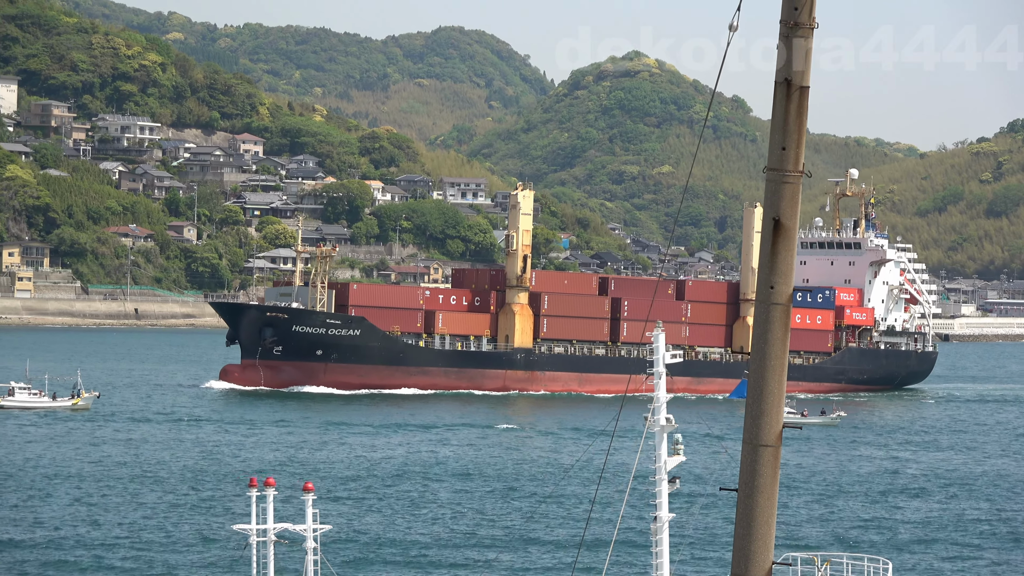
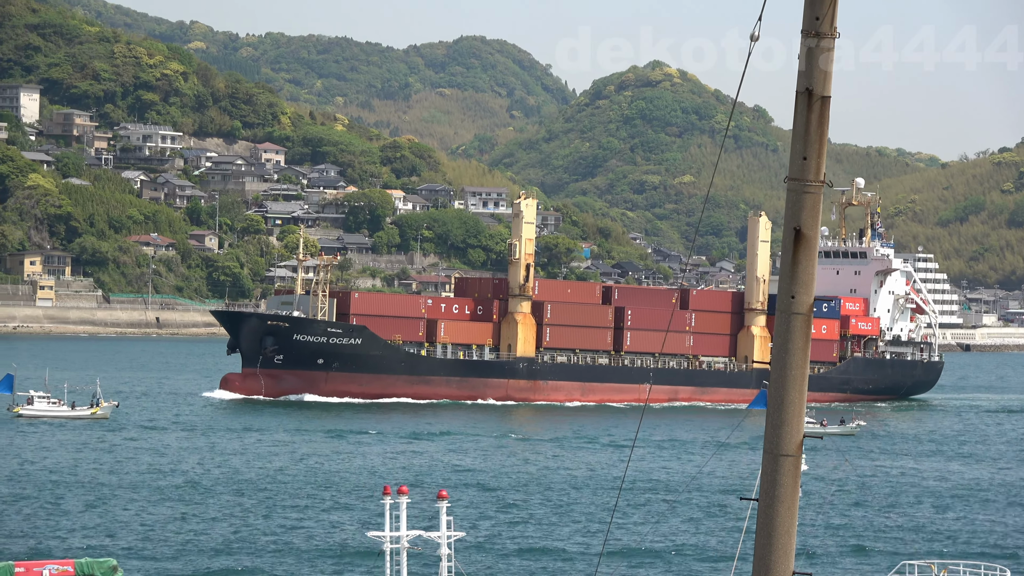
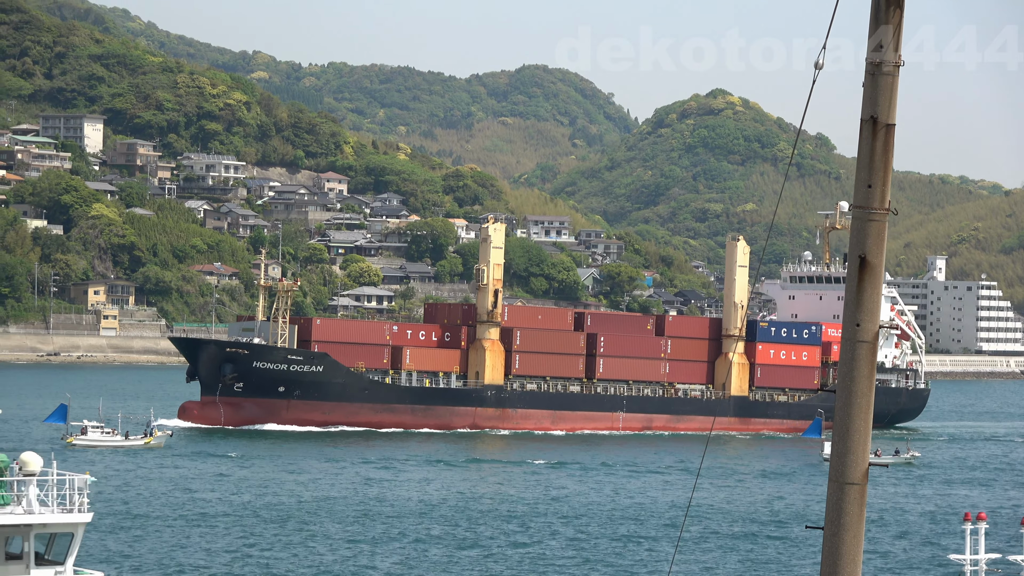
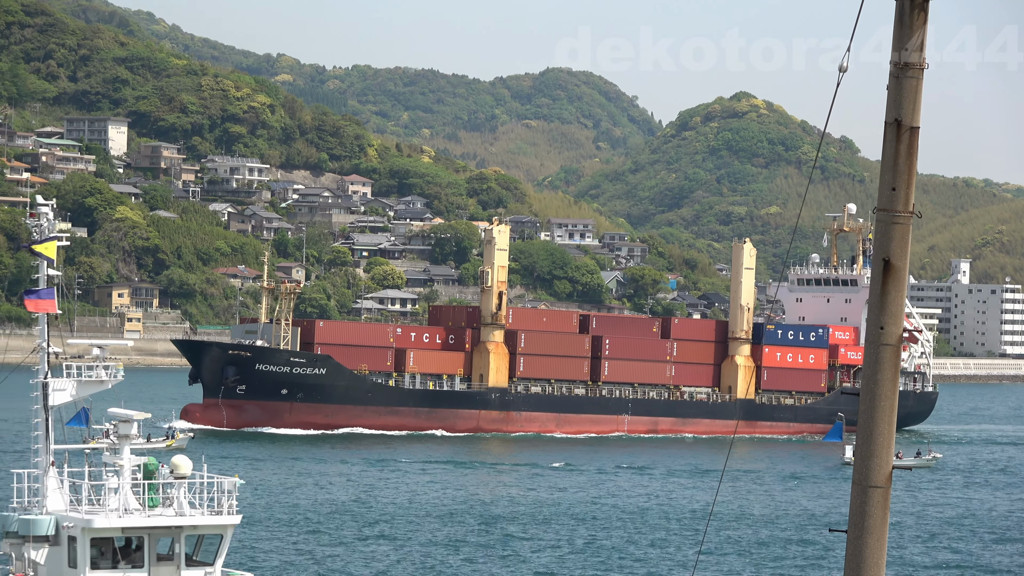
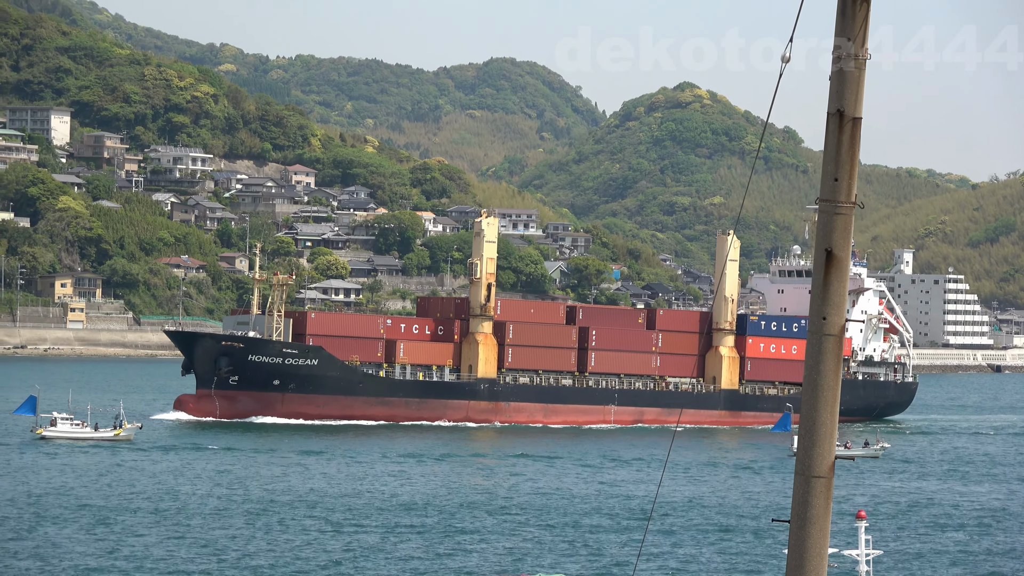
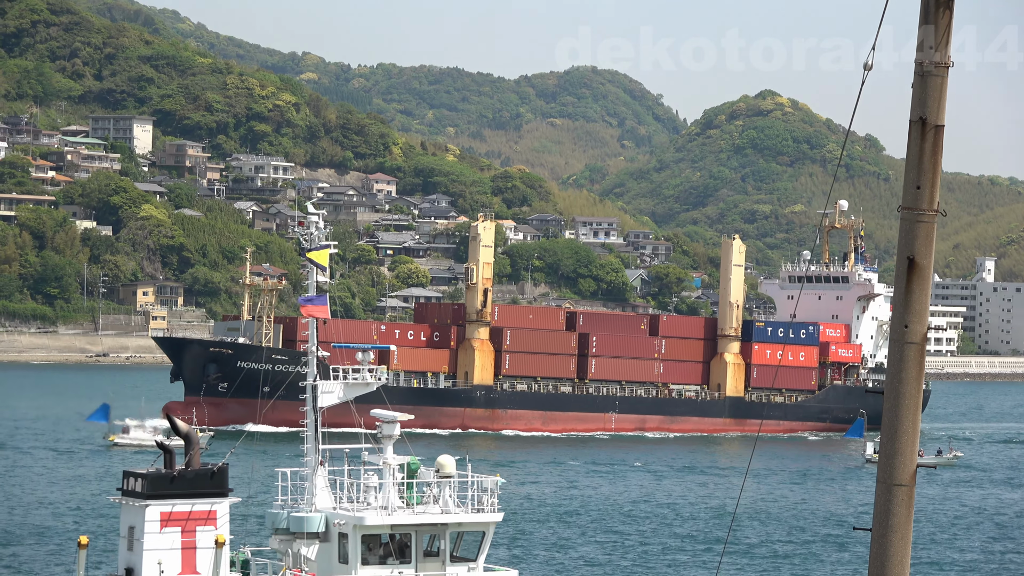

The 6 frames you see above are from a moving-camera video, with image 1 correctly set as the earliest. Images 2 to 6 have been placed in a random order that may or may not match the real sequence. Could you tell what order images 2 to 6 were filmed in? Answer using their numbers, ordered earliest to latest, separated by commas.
2, 5, 3, 4, 6
